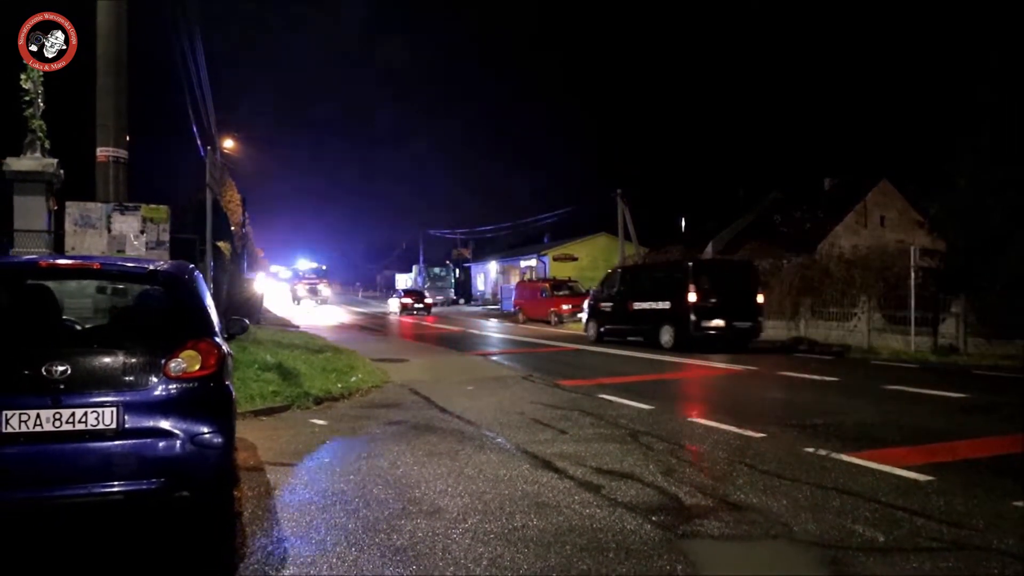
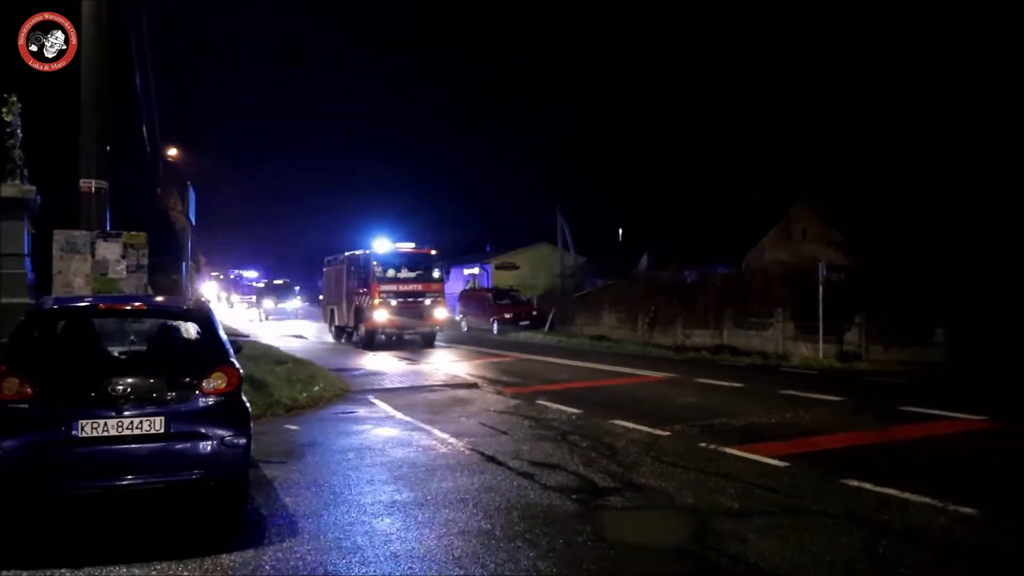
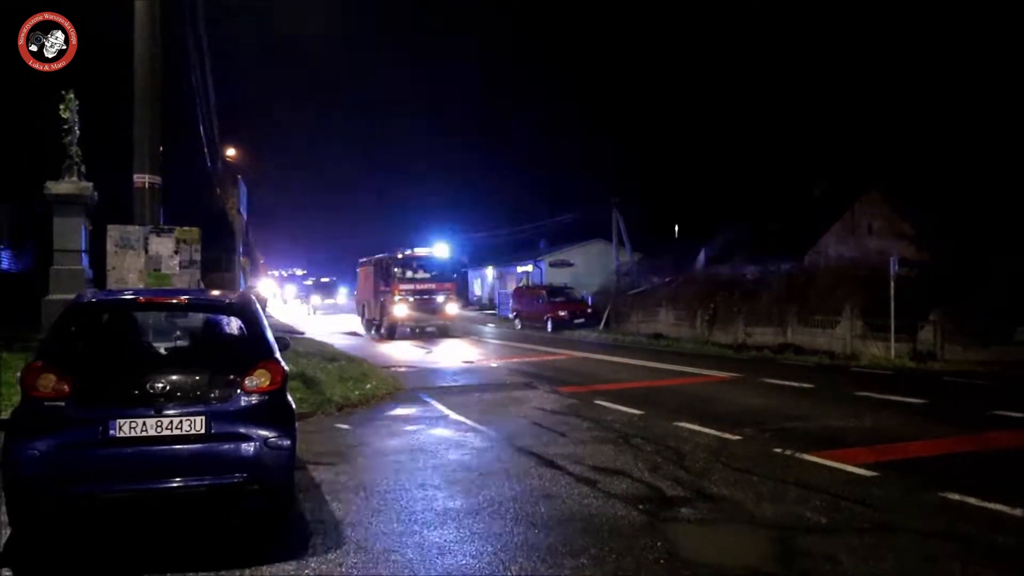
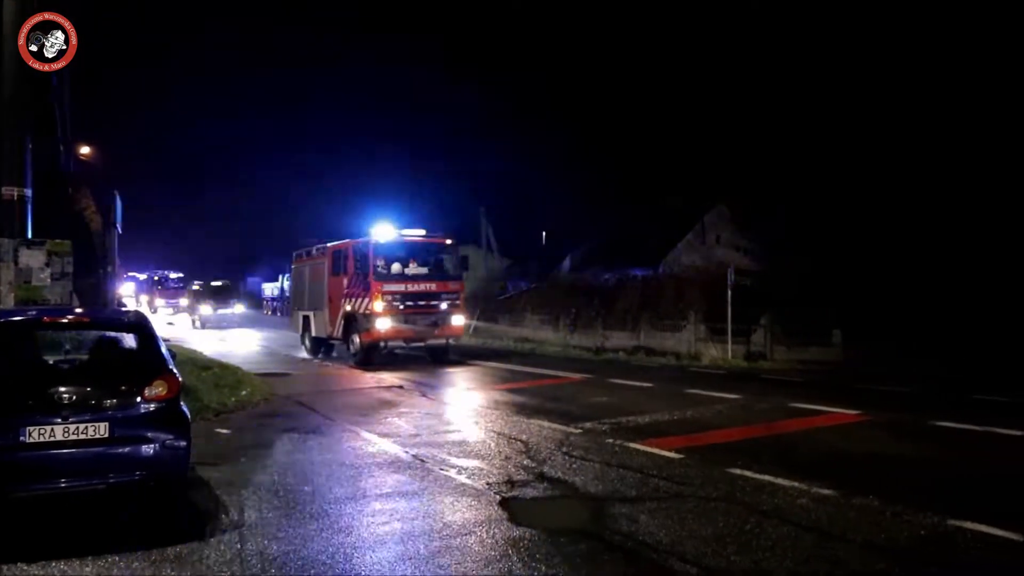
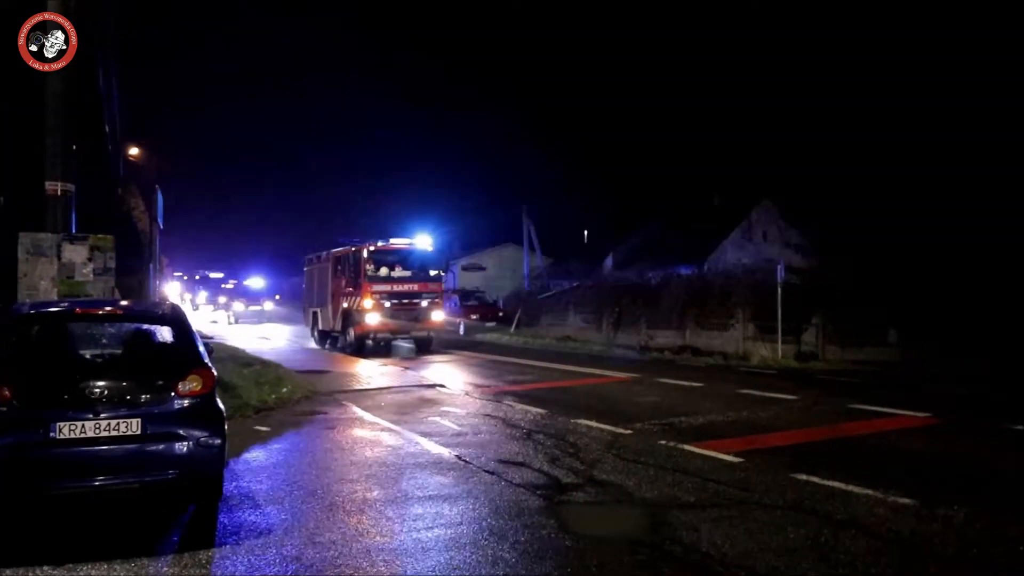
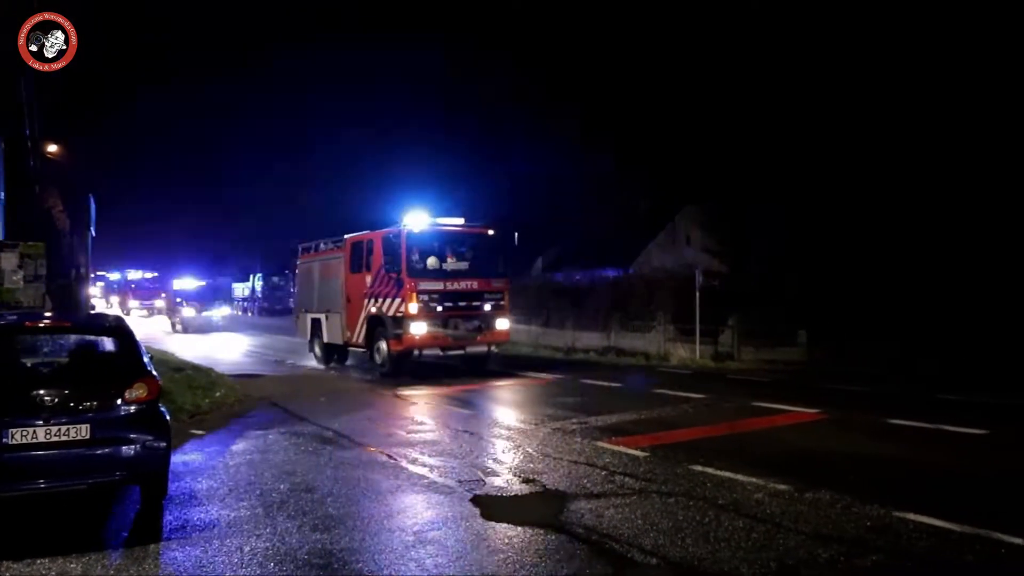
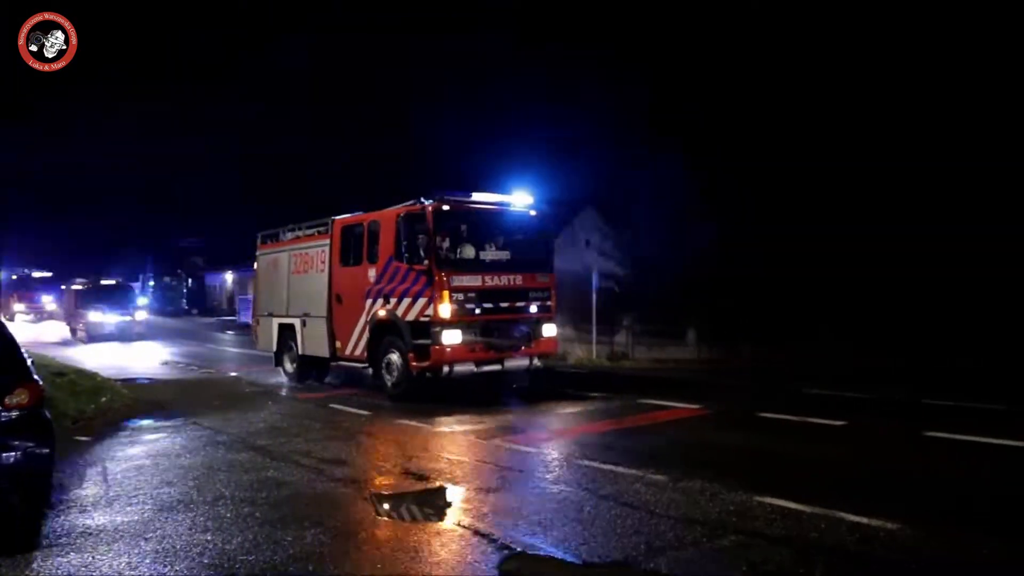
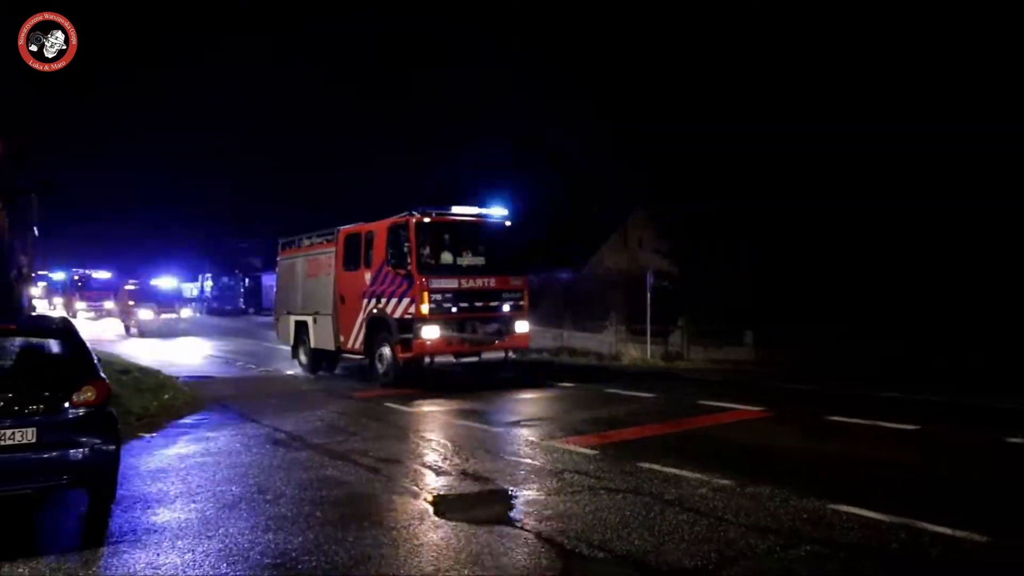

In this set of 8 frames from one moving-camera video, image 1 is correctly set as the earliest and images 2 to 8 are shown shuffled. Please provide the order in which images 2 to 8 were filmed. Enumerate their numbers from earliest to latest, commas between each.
3, 2, 5, 4, 6, 8, 7
